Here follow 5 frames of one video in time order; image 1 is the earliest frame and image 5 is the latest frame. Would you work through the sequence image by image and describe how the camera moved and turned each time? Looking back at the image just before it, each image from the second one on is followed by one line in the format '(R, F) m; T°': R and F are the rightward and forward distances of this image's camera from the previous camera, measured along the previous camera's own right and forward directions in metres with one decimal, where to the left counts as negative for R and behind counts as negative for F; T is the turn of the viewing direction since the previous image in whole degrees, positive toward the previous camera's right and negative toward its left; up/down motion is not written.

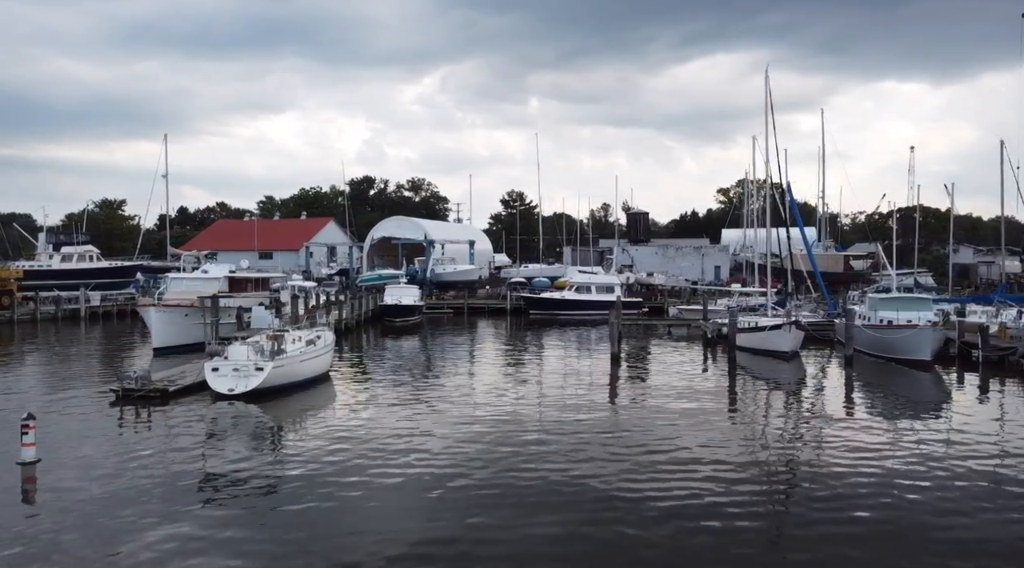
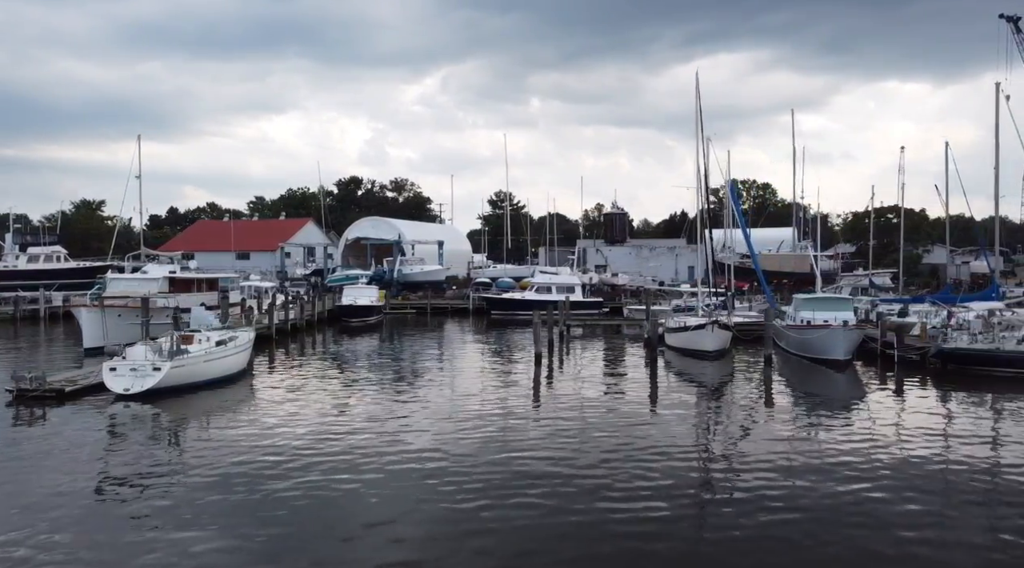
(+2.1, -0.1) m; 0°
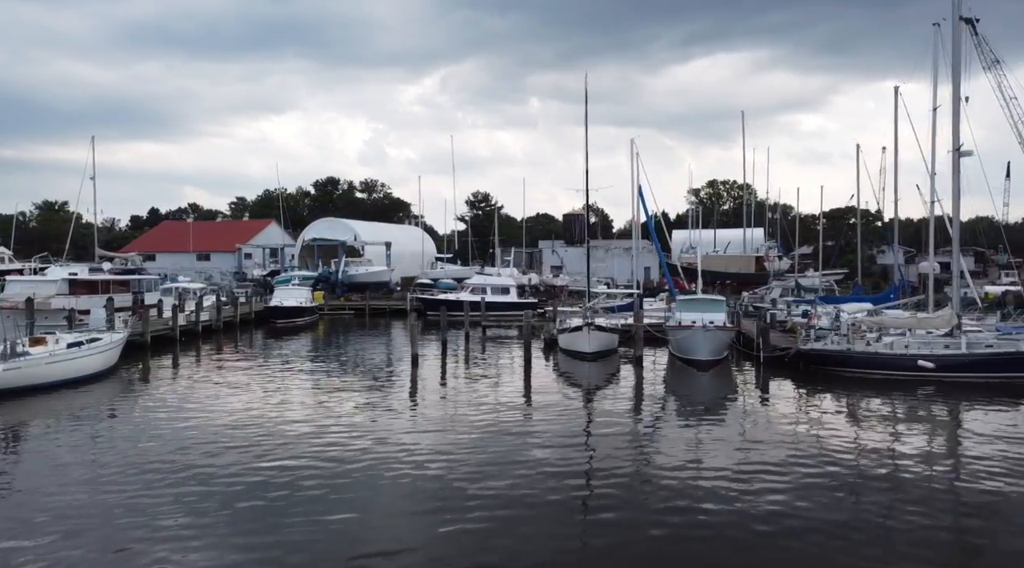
(+3.3, -0.1) m; +1°
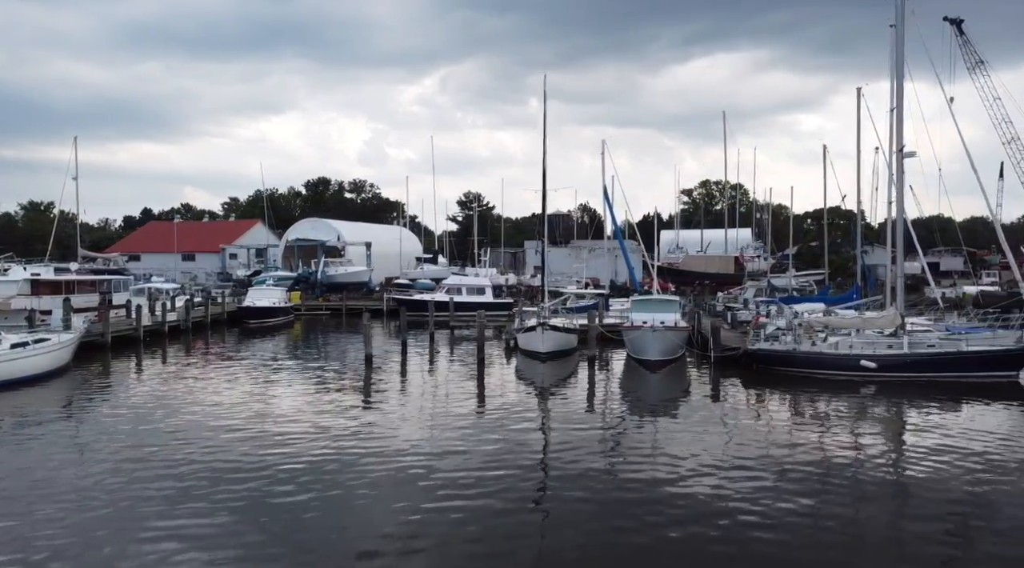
(+1.2, 0.0) m; 0°
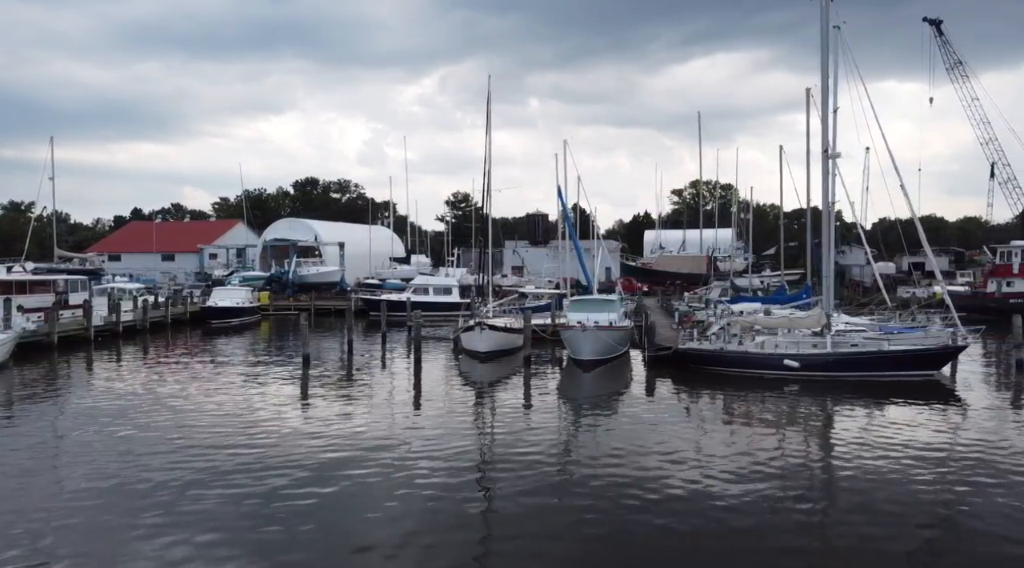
(+1.7, 0.0) m; 0°
